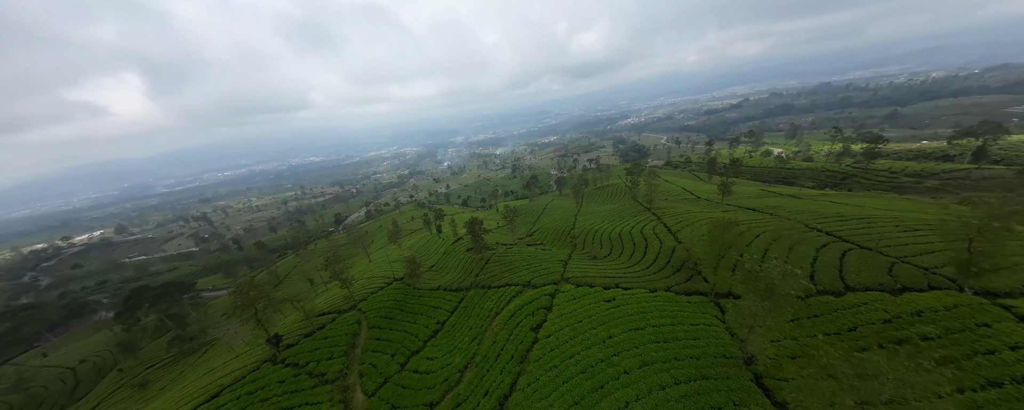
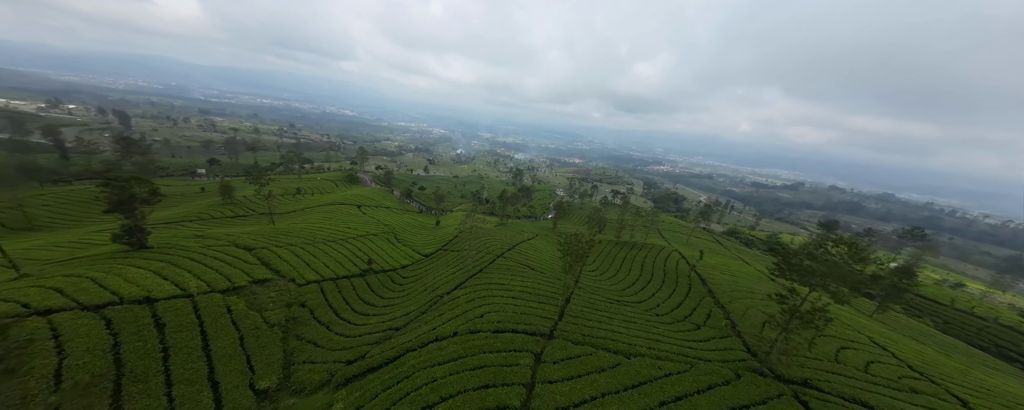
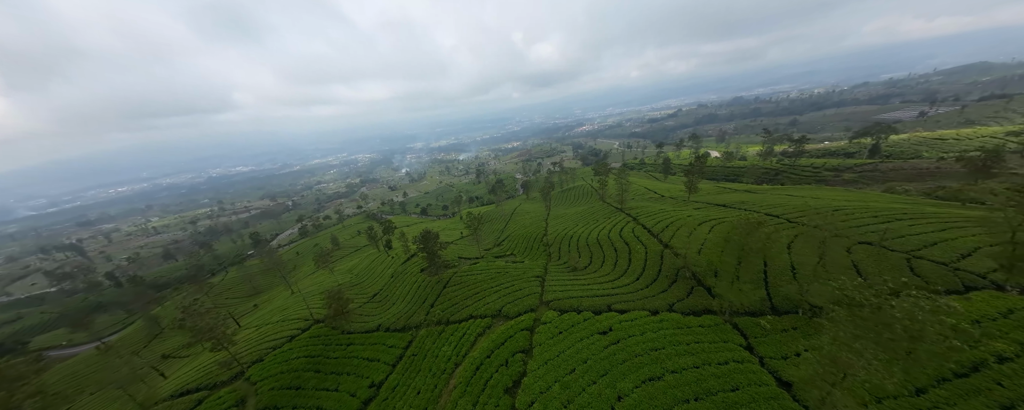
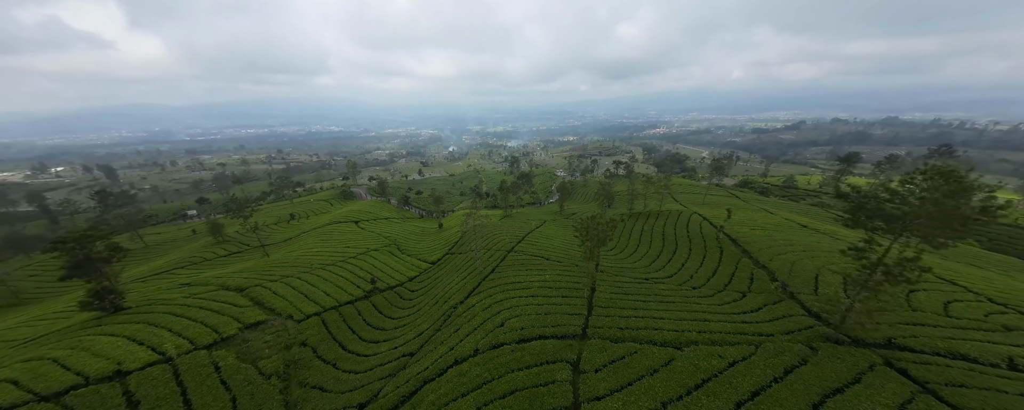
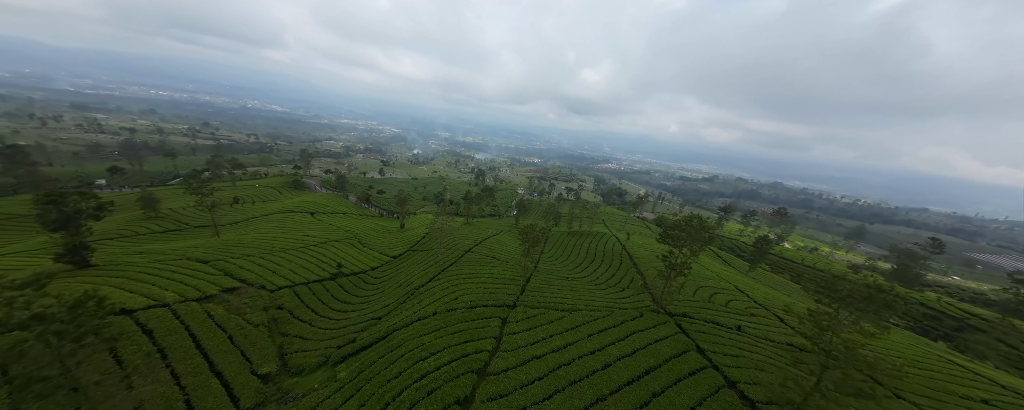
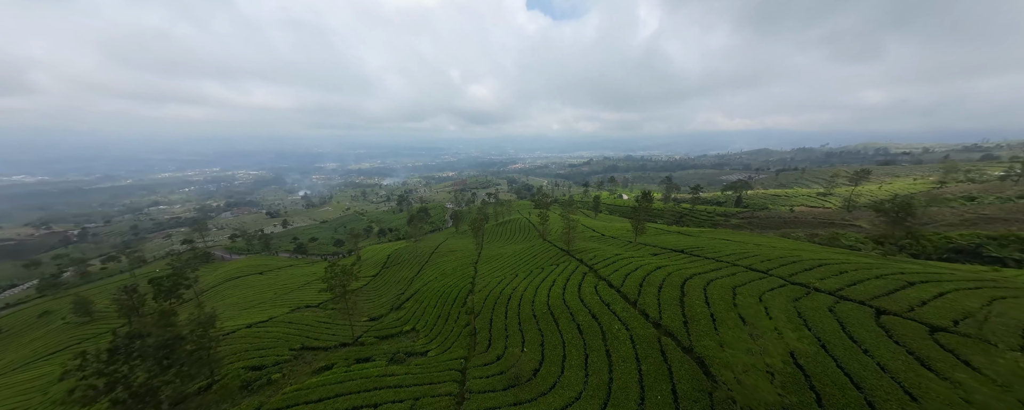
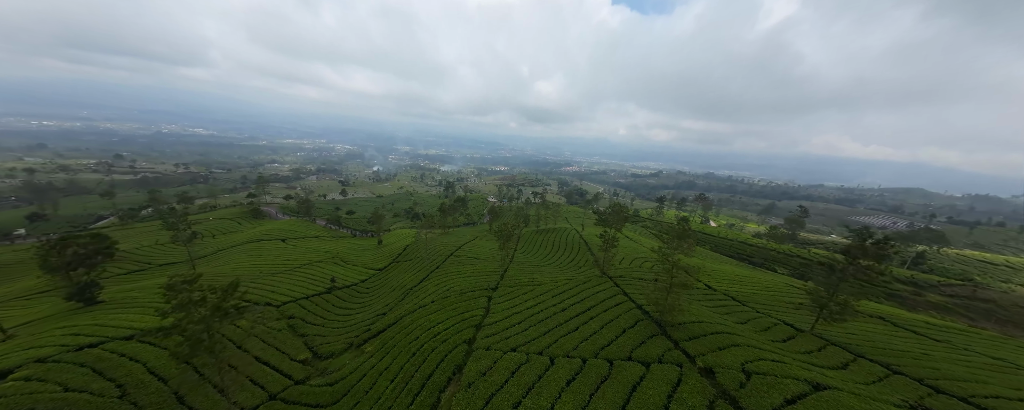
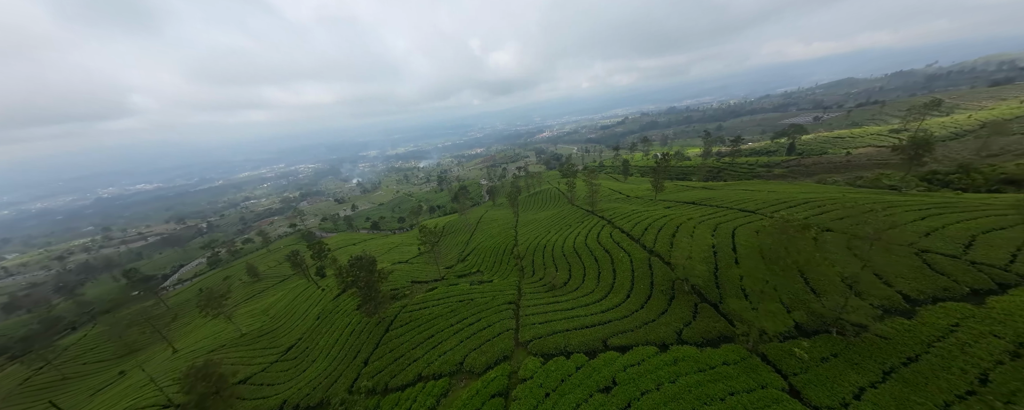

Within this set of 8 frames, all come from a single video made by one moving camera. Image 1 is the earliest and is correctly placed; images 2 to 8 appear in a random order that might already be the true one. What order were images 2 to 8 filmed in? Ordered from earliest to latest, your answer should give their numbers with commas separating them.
3, 8, 6, 7, 5, 2, 4
